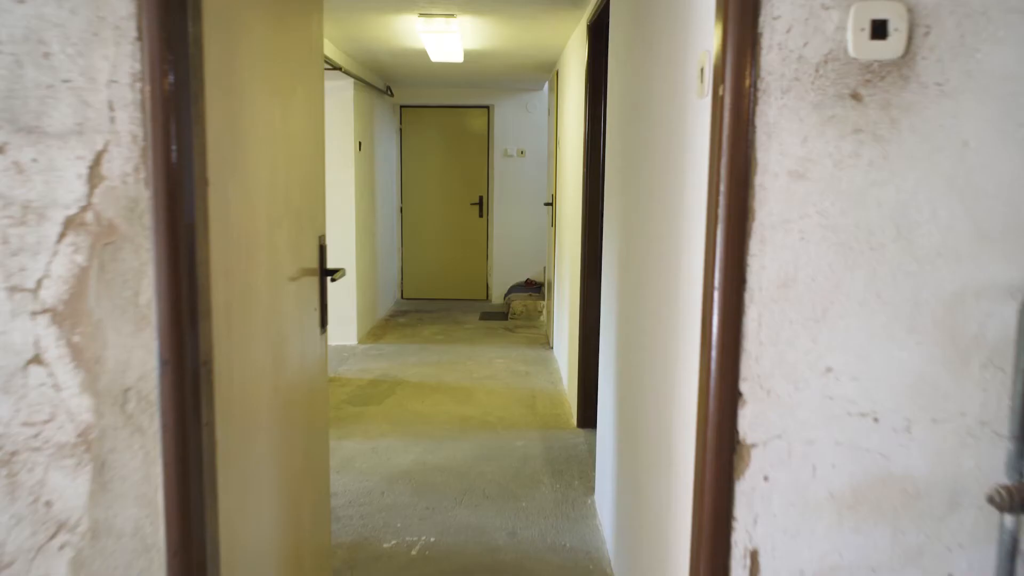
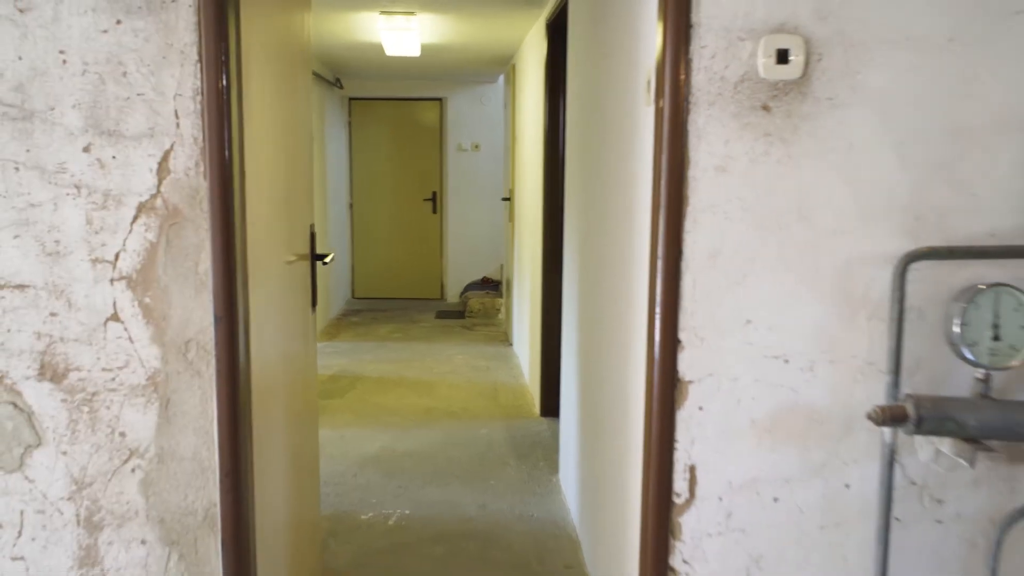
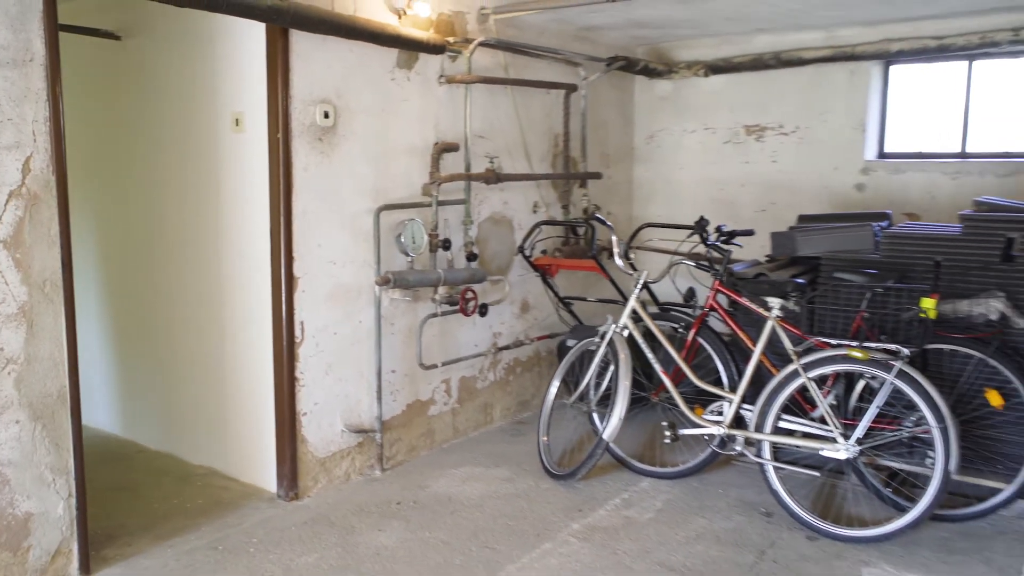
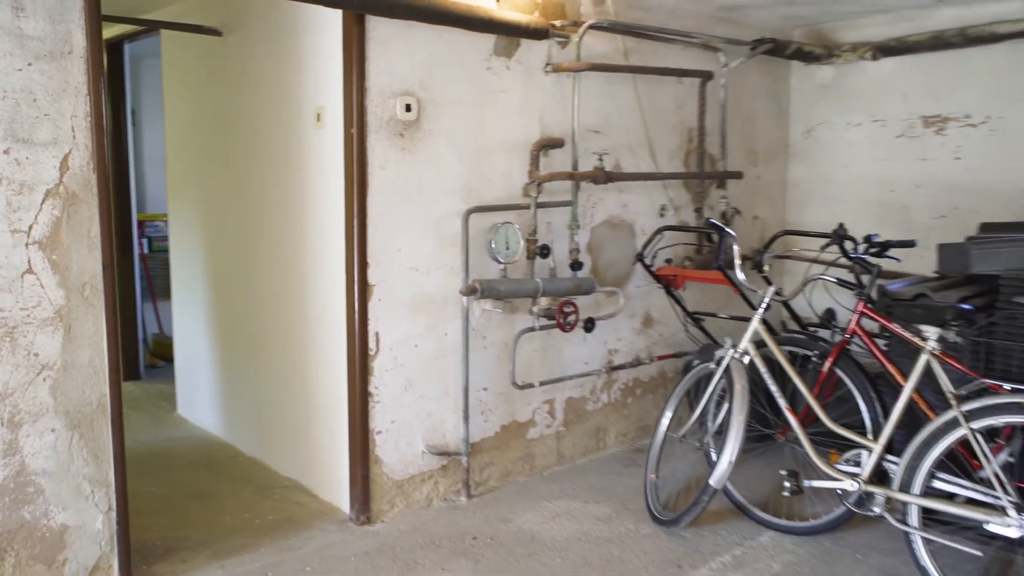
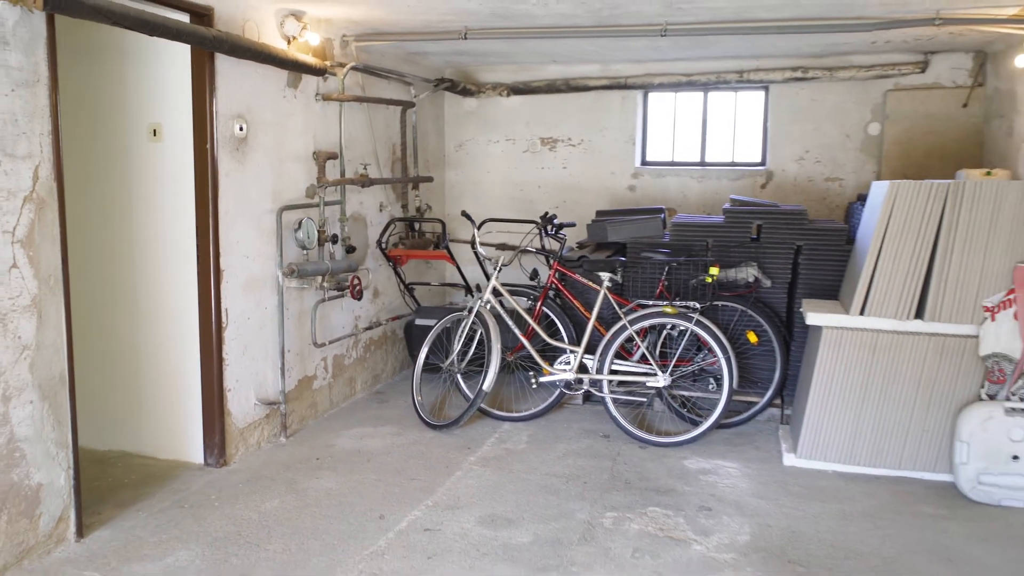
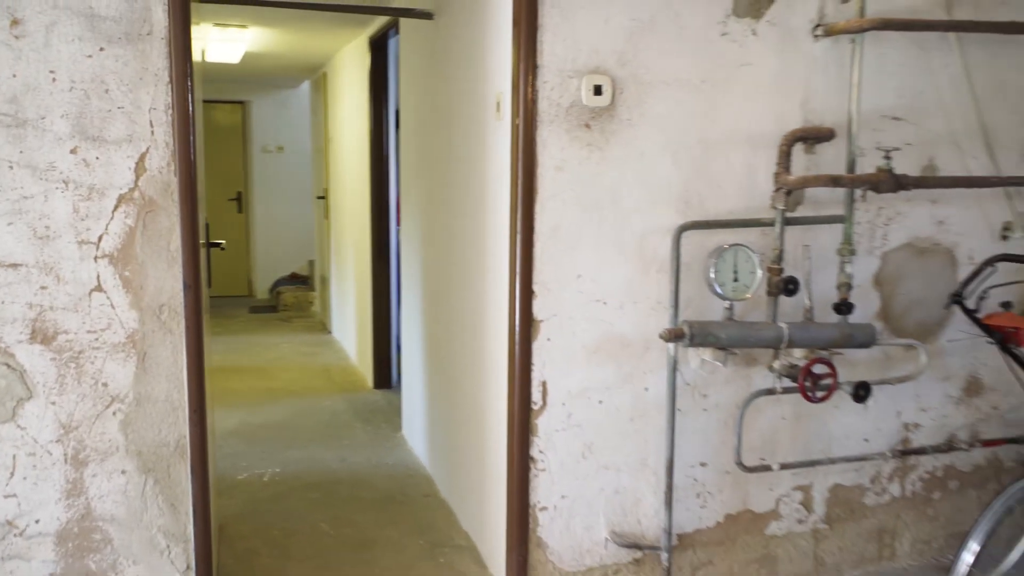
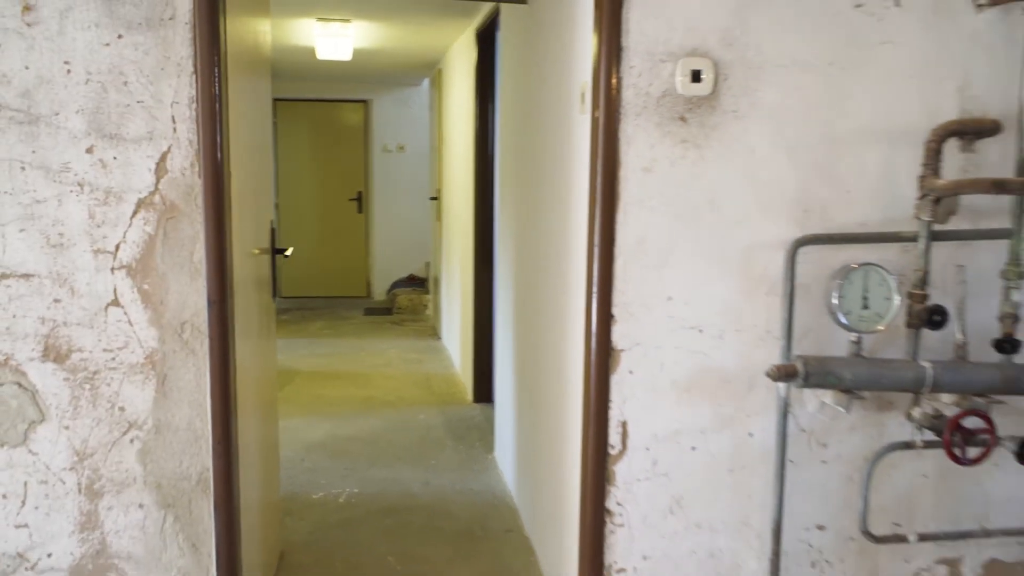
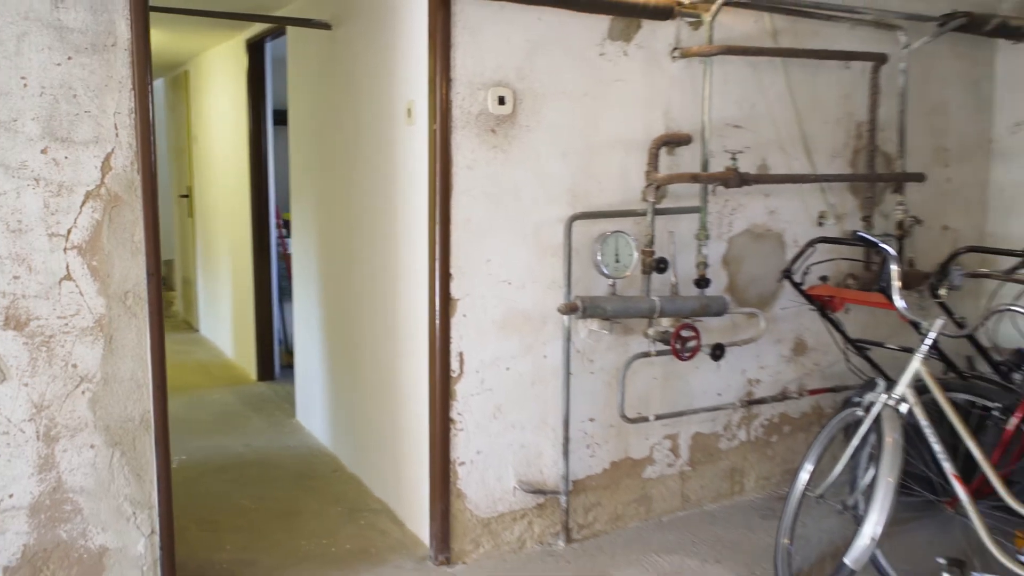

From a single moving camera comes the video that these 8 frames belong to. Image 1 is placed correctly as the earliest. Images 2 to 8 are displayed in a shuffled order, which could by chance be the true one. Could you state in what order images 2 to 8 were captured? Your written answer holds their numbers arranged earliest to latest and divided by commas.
2, 7, 6, 8, 4, 3, 5
